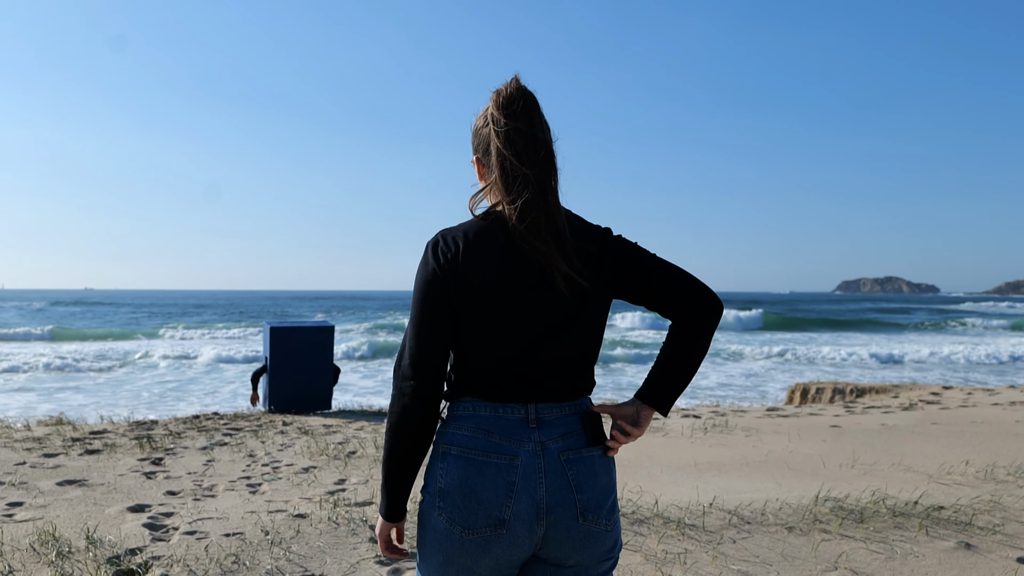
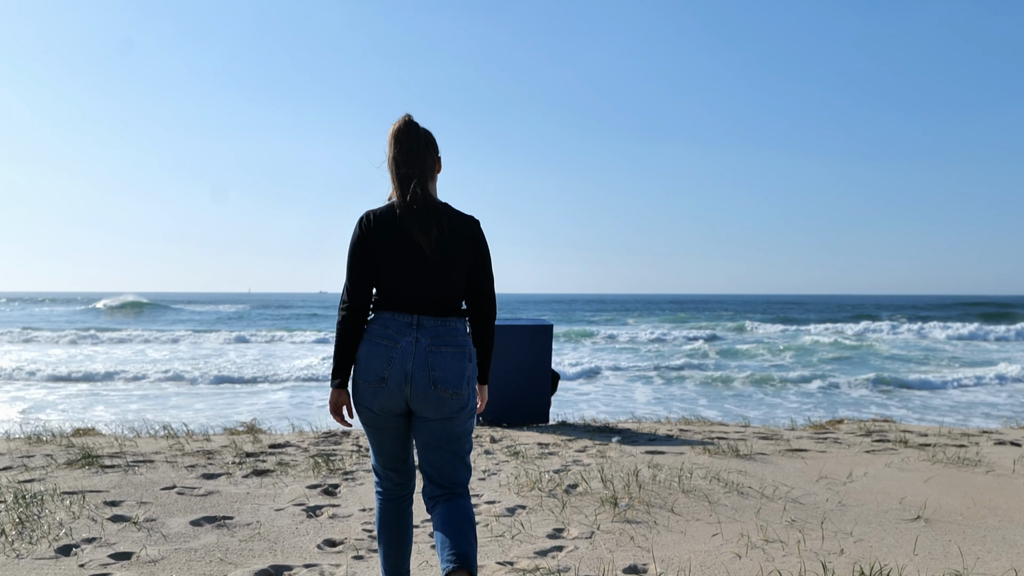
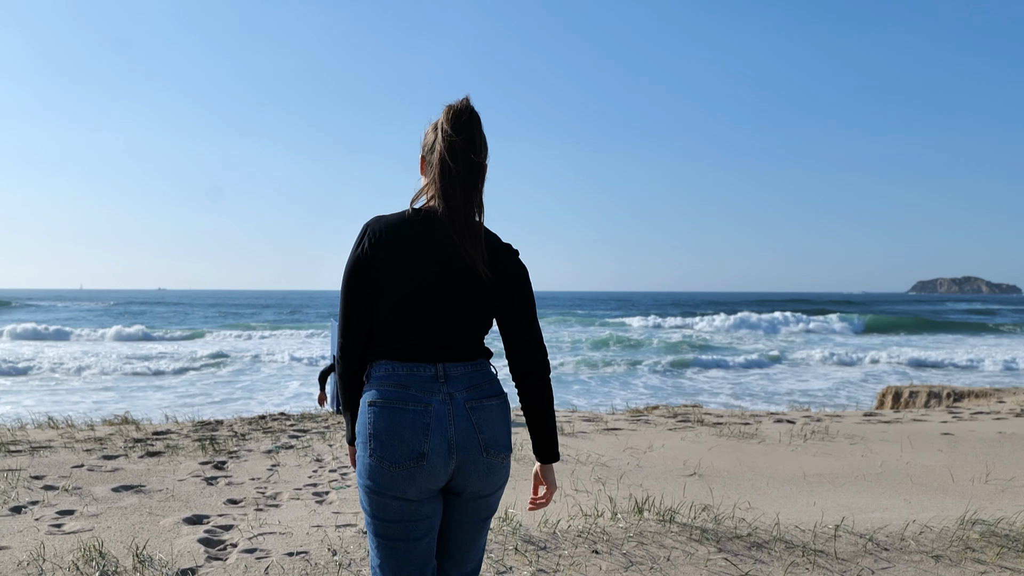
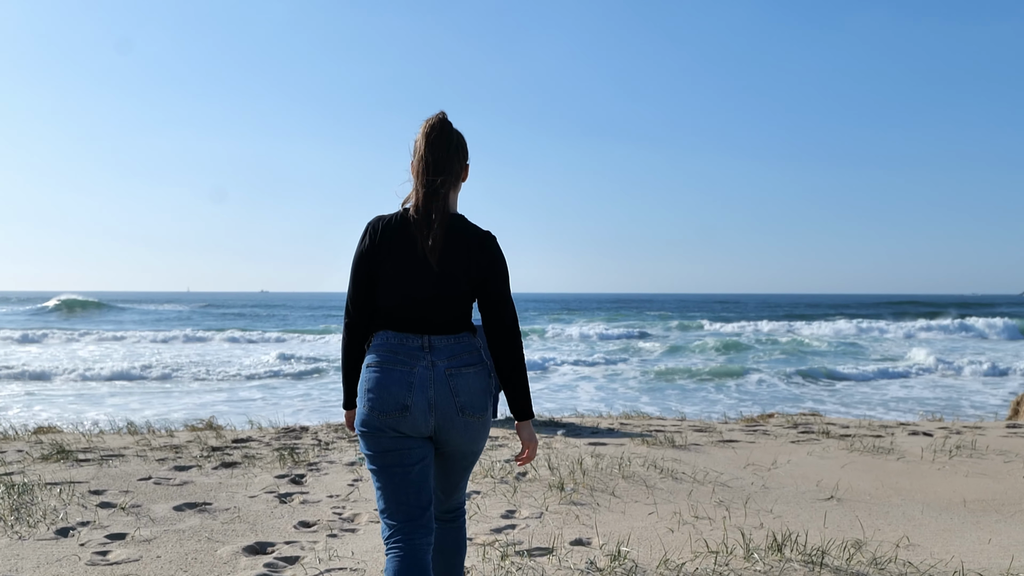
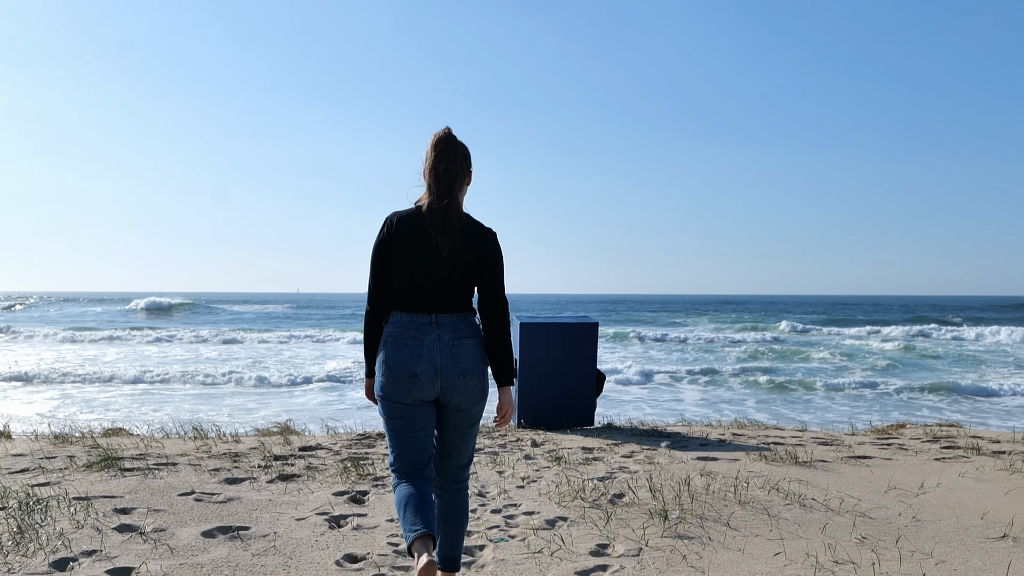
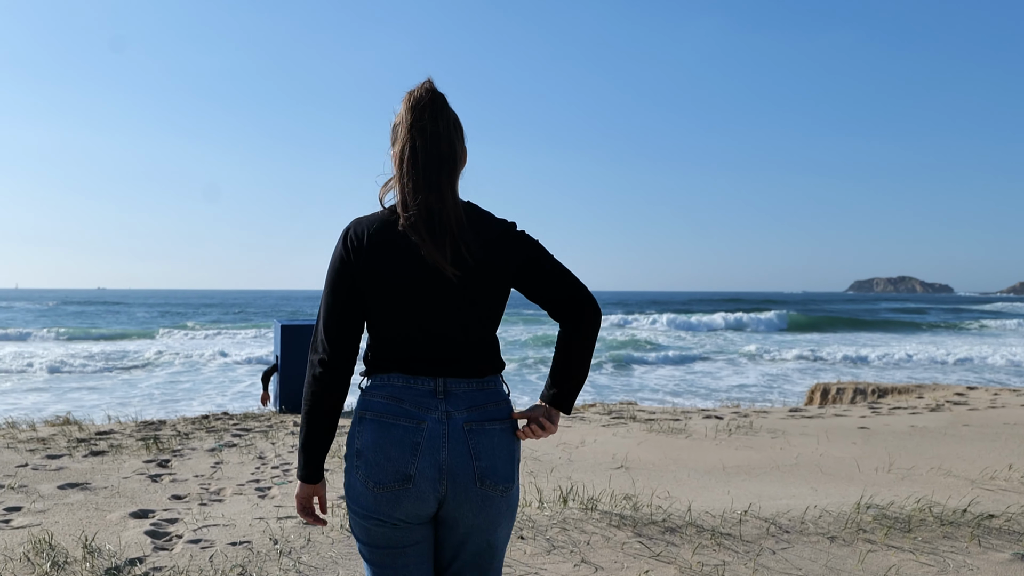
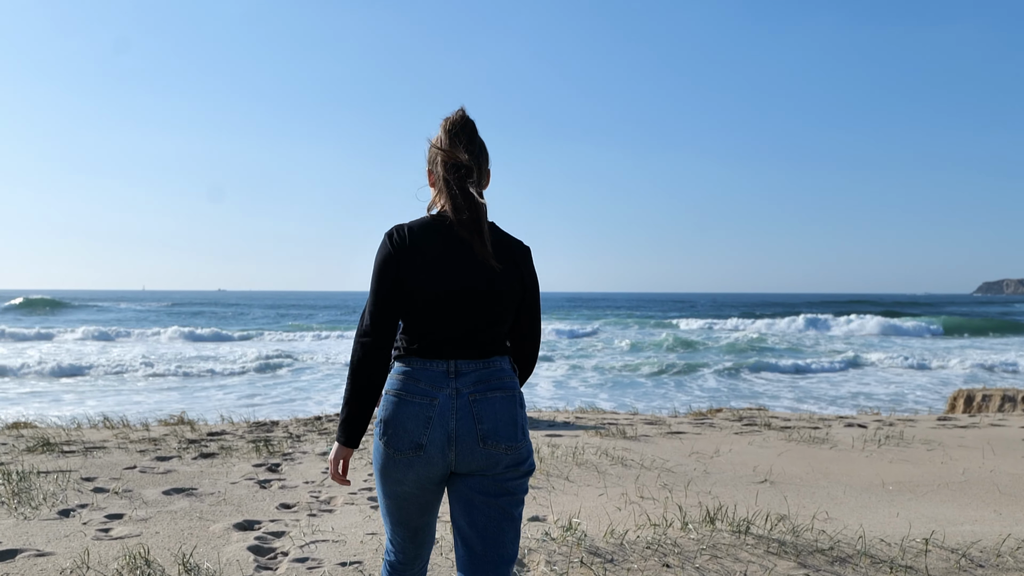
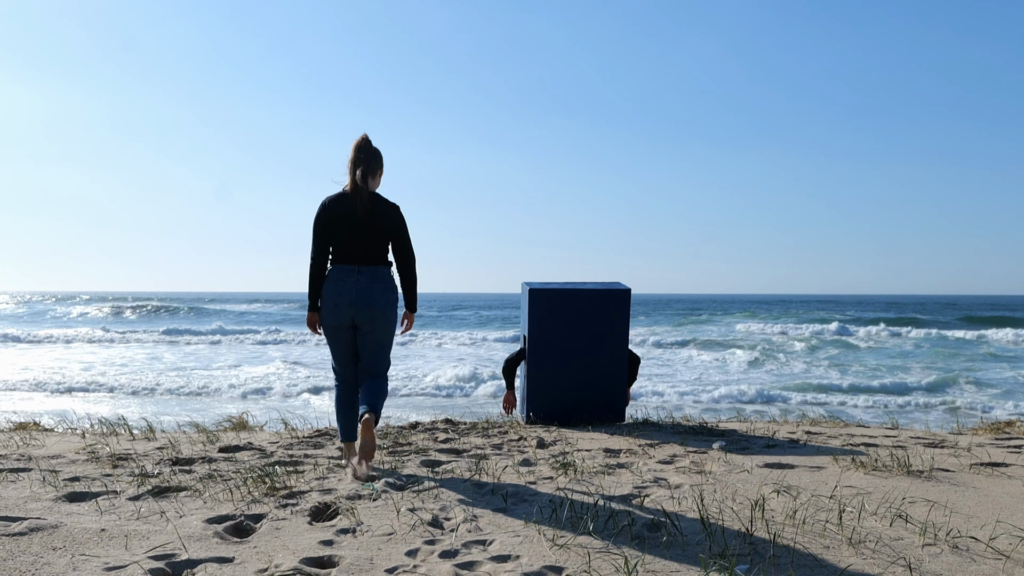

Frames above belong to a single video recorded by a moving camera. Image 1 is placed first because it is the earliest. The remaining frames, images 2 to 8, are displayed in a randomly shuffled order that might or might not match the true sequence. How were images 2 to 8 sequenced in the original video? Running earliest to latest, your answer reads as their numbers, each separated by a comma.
6, 3, 7, 4, 2, 5, 8
